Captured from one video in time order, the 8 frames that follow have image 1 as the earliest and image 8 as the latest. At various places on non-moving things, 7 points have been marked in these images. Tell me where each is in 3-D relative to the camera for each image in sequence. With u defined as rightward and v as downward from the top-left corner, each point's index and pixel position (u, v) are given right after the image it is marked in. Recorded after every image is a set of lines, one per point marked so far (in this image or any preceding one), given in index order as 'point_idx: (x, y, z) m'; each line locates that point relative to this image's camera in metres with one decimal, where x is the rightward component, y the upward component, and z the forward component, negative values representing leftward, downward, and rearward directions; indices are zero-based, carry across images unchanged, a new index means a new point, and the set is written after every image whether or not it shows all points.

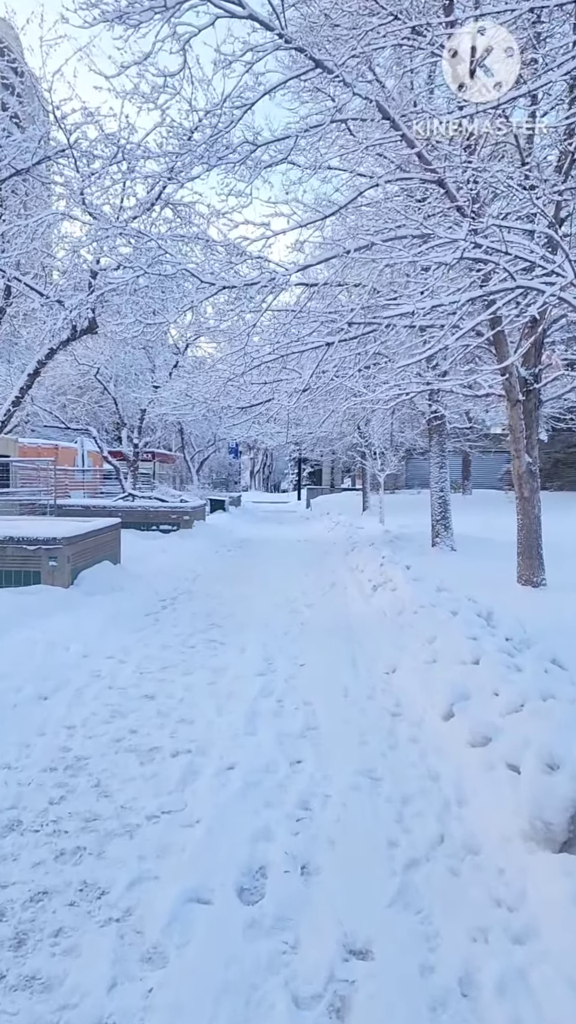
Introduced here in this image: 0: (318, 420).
0: (+0.5, +1.6, +10.9) m
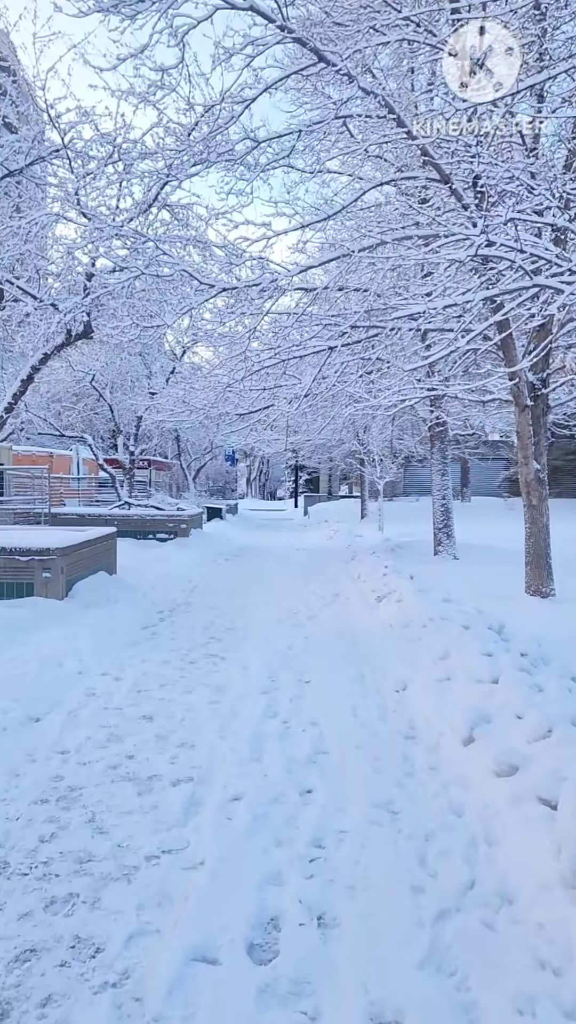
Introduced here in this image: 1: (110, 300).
0: (+0.5, +1.4, +10.7) m
1: (-2.1, +2.5, +7.6) m
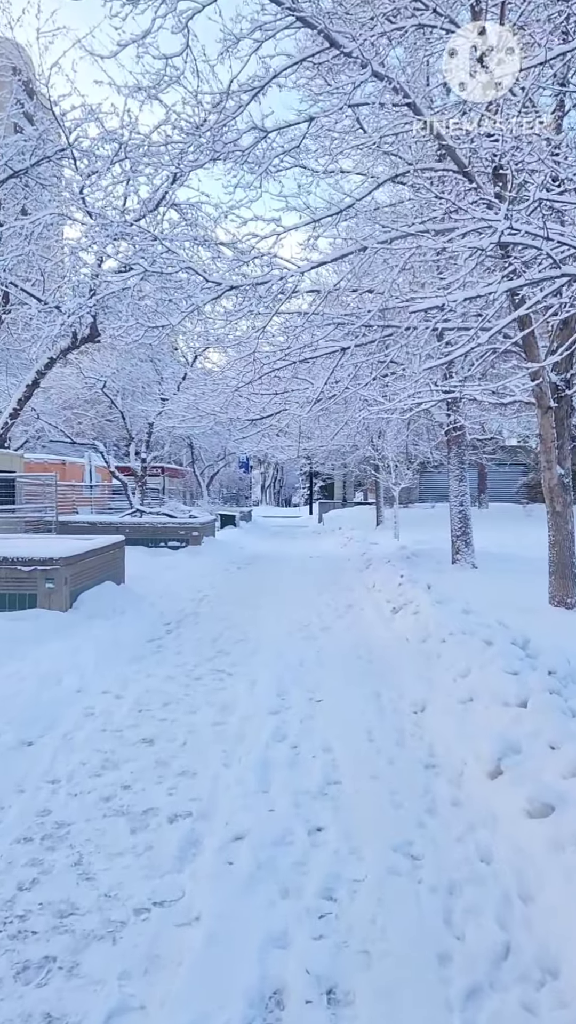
0: (+0.7, +1.3, +10.4) m
1: (-2.0, +2.4, +7.4) m
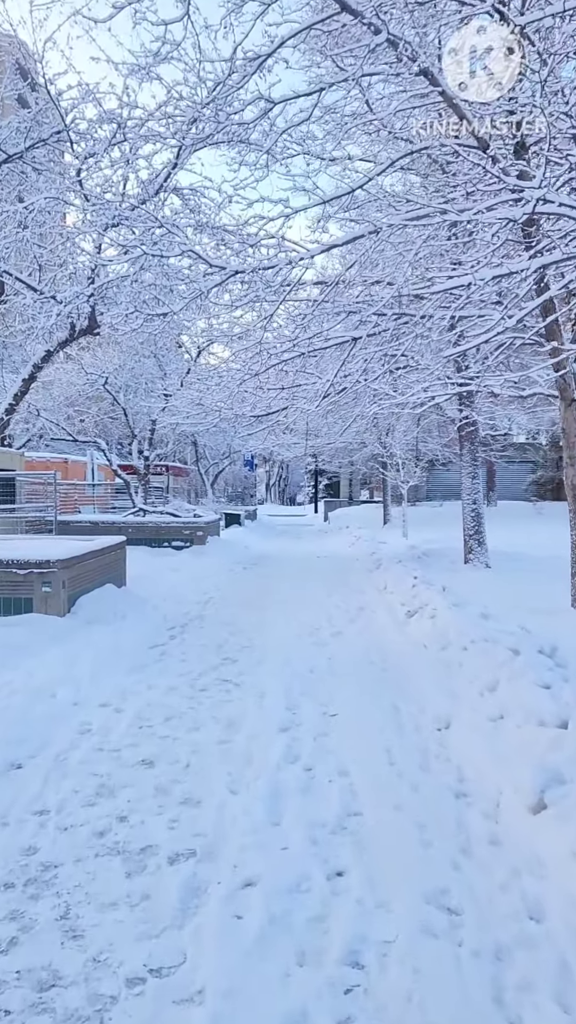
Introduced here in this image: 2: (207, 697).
0: (+0.8, +1.3, +10.0) m
1: (-1.9, +2.4, +7.0) m
2: (-0.6, -1.3, +4.6) m
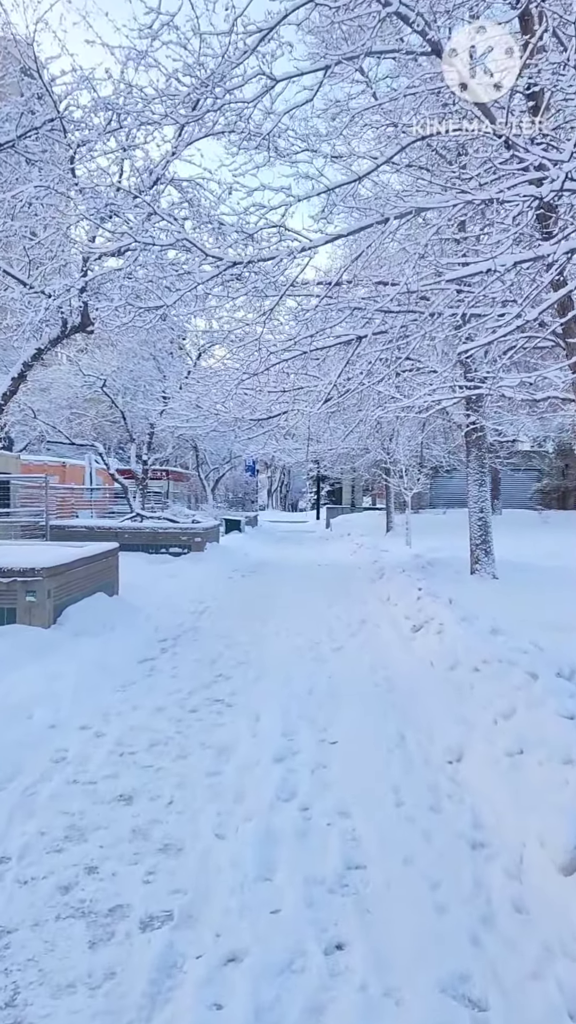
0: (+0.8, +1.2, +9.7) m
1: (-1.9, +2.4, +6.7) m
2: (-0.6, -1.4, +4.3) m
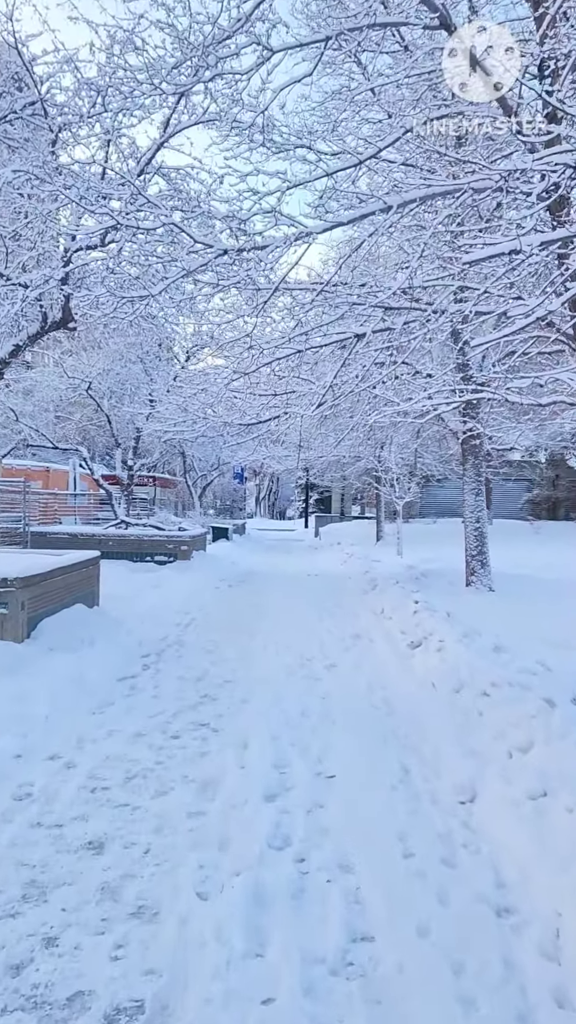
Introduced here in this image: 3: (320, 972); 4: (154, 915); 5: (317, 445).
0: (+0.7, +1.1, +9.4) m
1: (-2.0, +2.3, +6.4) m
2: (-0.7, -1.4, +3.9) m
3: (+0.1, -1.4, +2.0) m
4: (-0.5, -1.4, +2.3) m
5: (+0.5, +1.1, +10.0) m
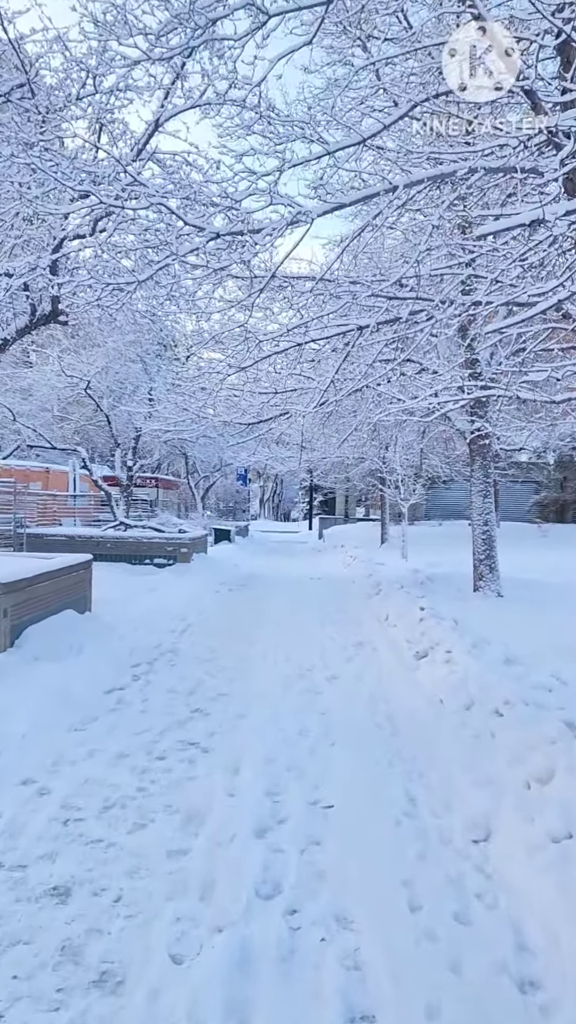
0: (+0.7, +1.1, +9.1) m
1: (-2.0, +2.3, +6.1) m
2: (-0.7, -1.5, +3.6) m
3: (+0.1, -1.4, +1.7) m
4: (-0.5, -1.4, +2.0) m
5: (+0.5, +1.0, +9.7) m
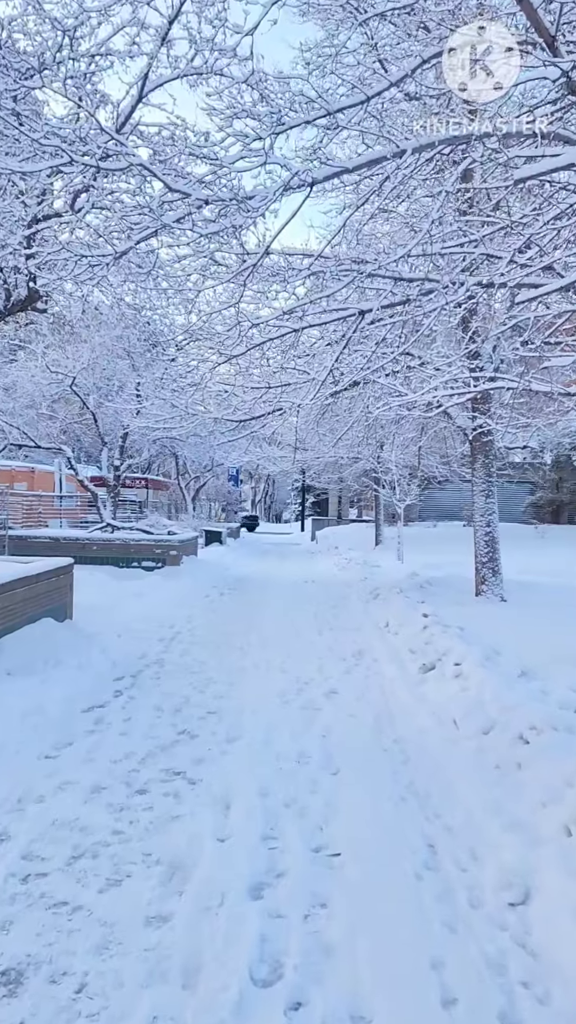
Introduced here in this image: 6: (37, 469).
0: (+0.6, +1.1, +8.6) m
1: (-2.0, +2.3, +5.6) m
2: (-0.7, -1.5, +3.1) m
3: (+0.1, -1.4, +1.2) m
4: (-0.5, -1.4, +1.5) m
5: (+0.4, +1.0, +9.3) m
6: (-7.2, +1.2, +18.3) m
